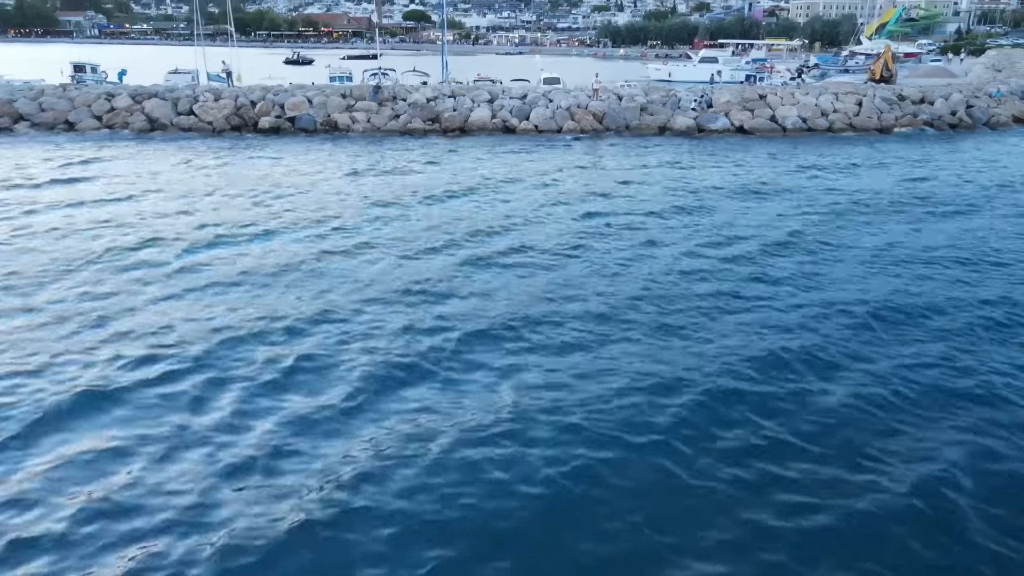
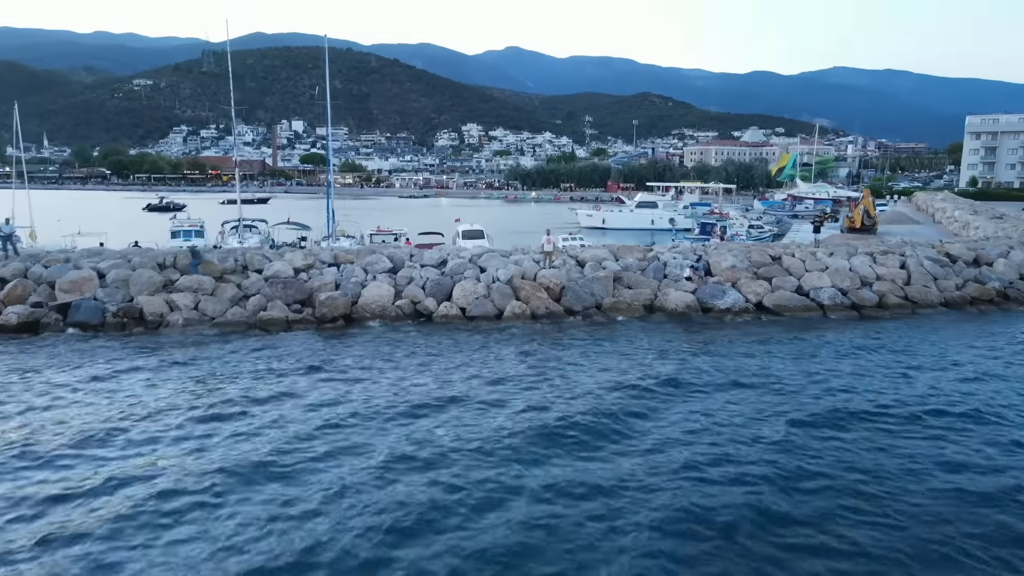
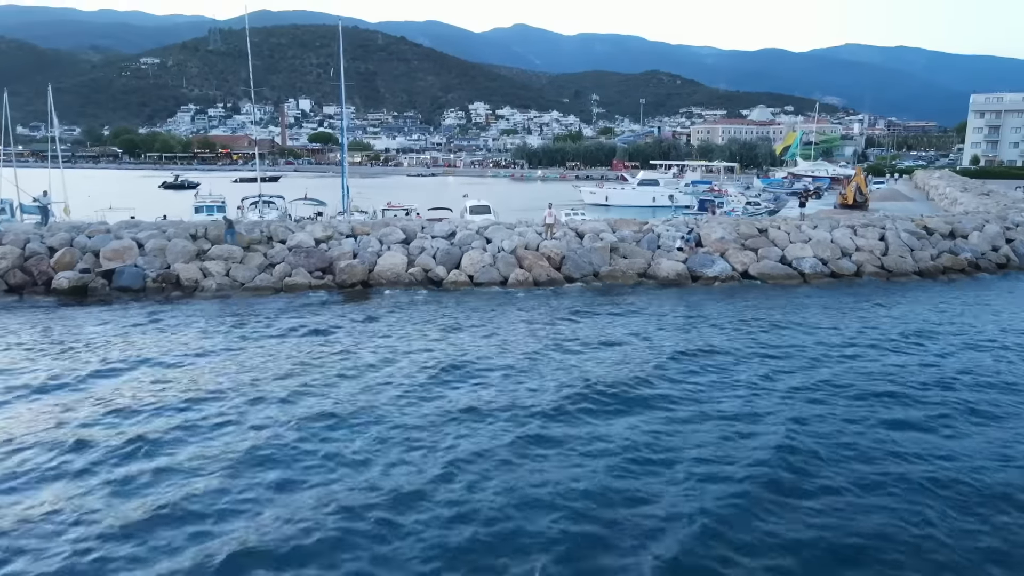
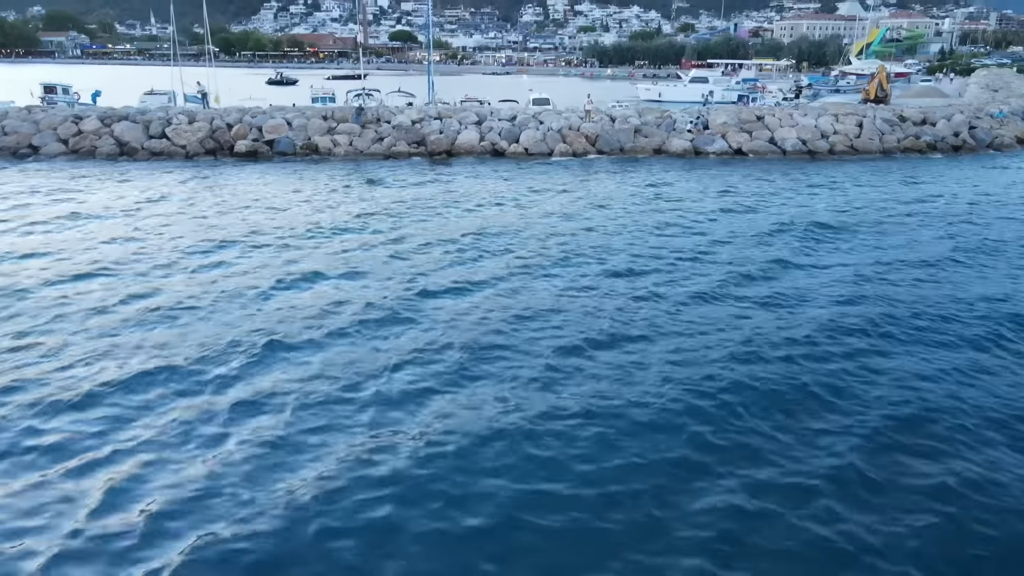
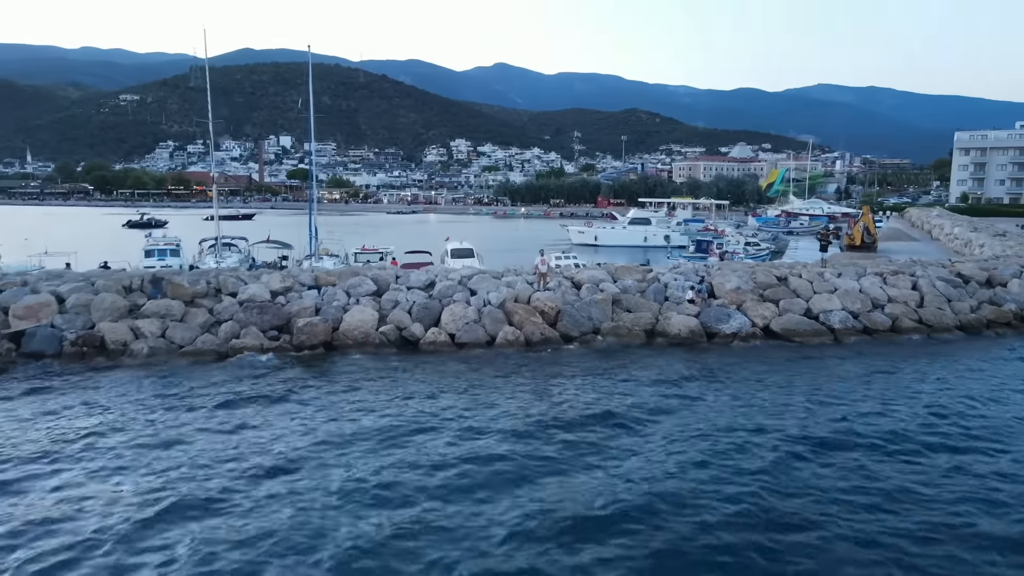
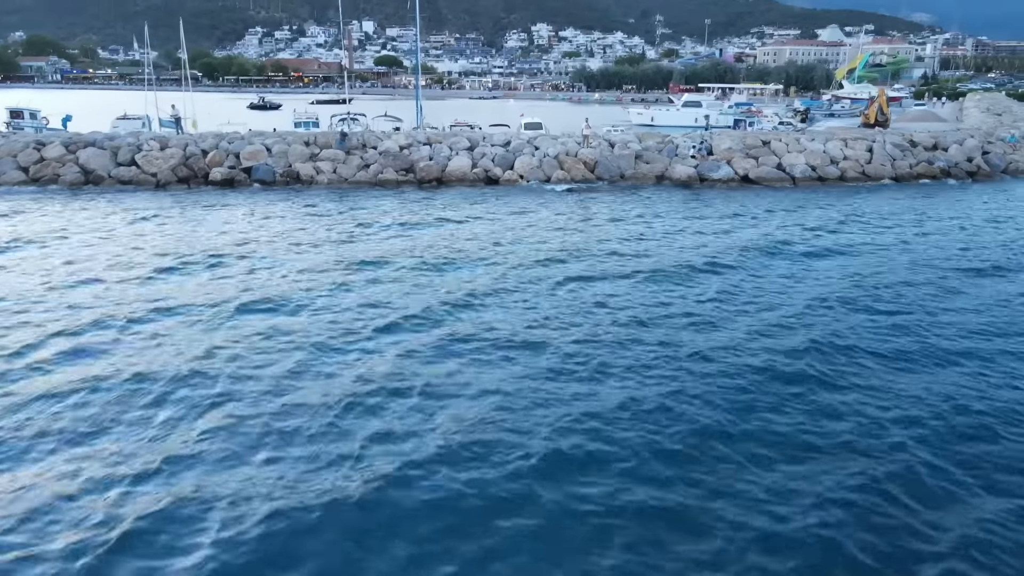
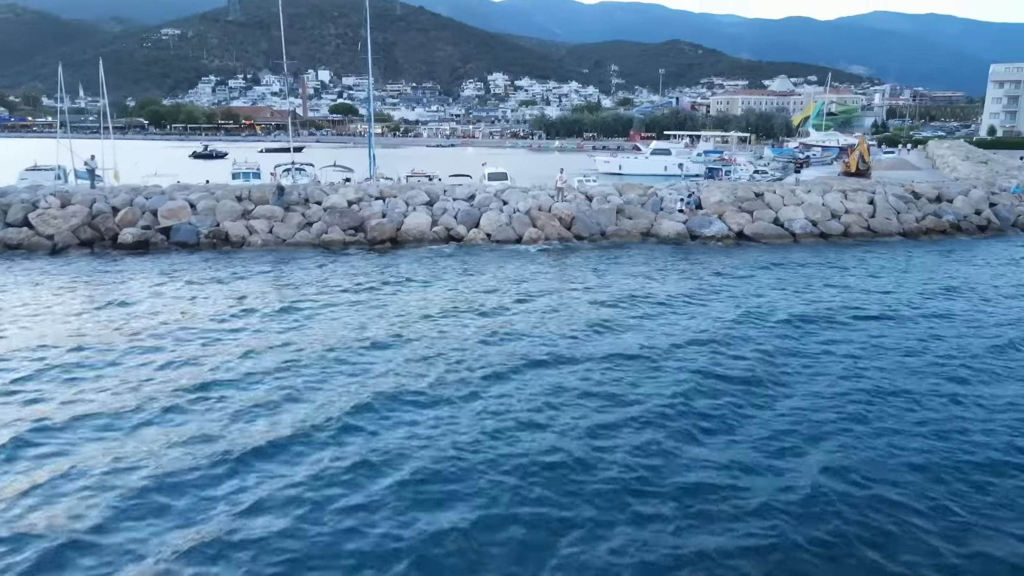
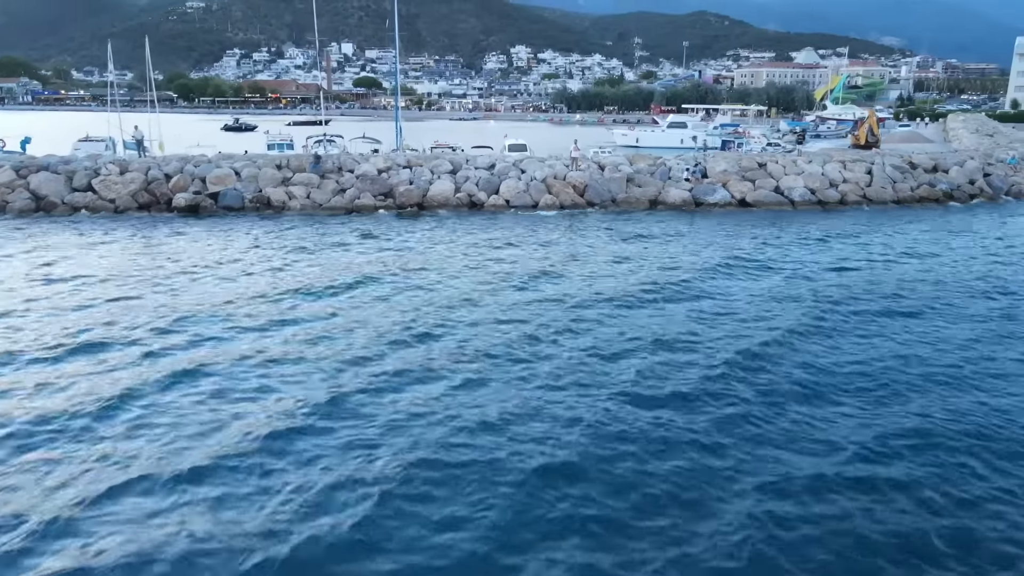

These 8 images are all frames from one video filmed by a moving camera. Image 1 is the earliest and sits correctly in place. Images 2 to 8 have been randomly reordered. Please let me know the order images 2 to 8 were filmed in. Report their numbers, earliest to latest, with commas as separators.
4, 6, 8, 7, 3, 2, 5
